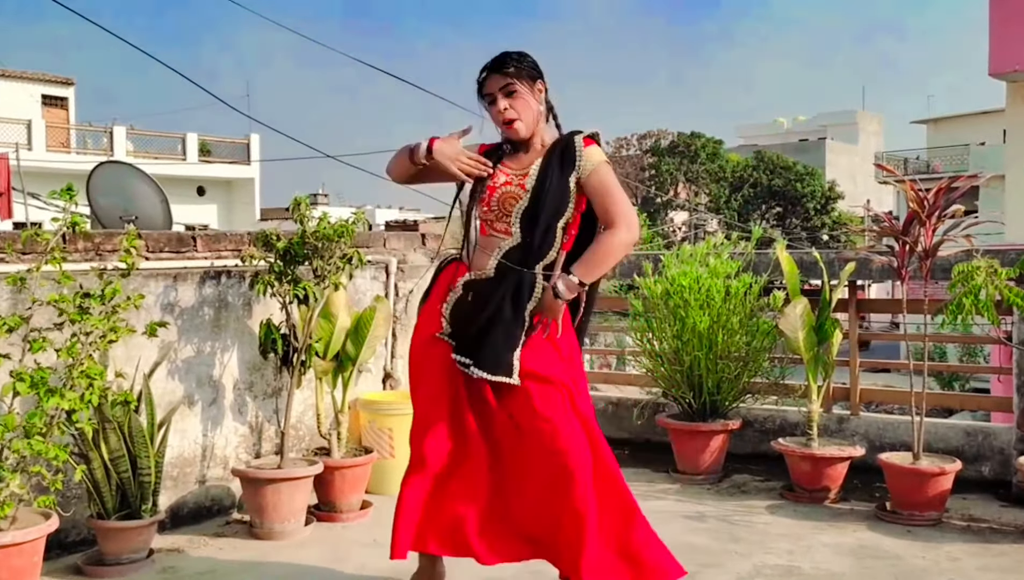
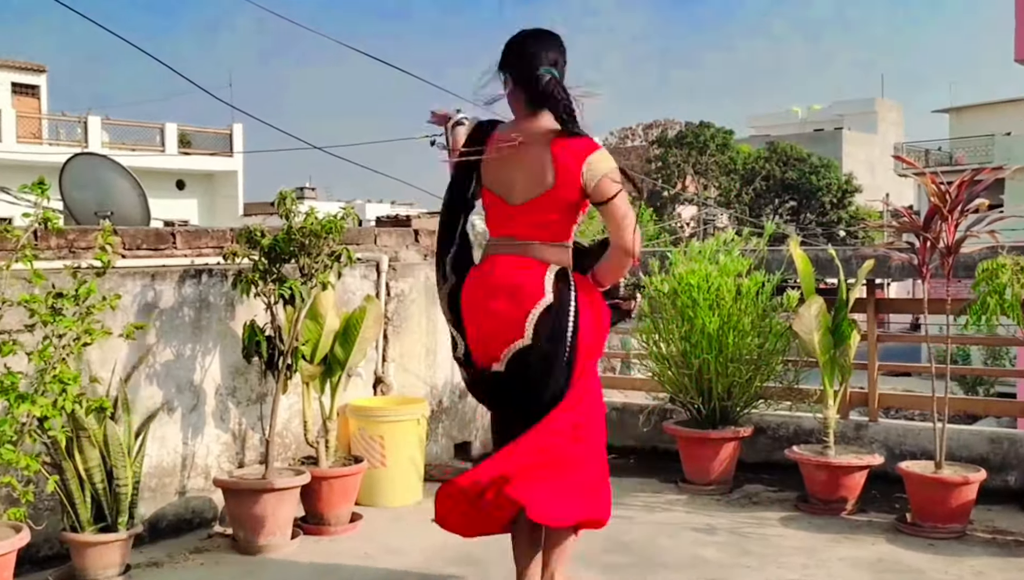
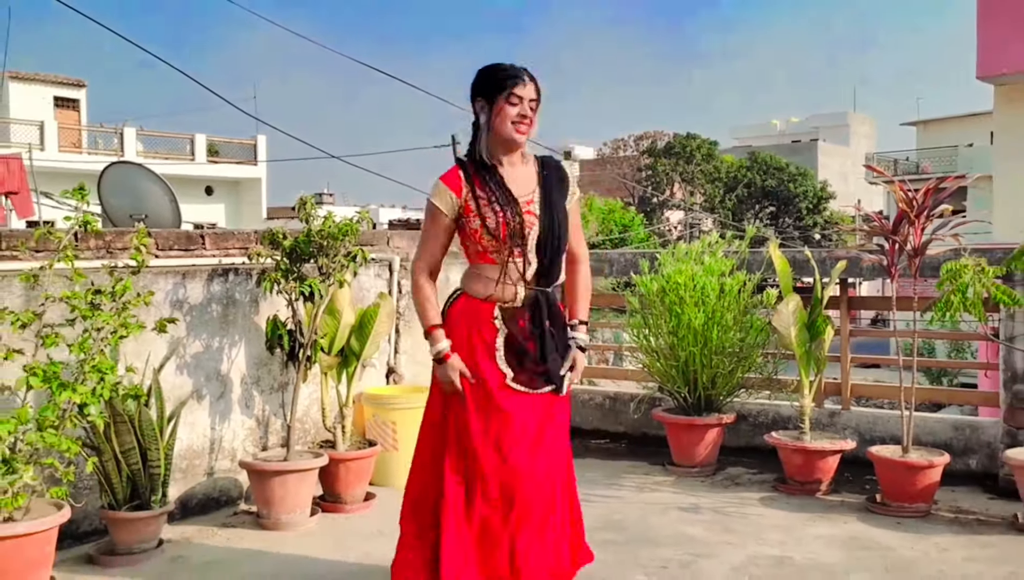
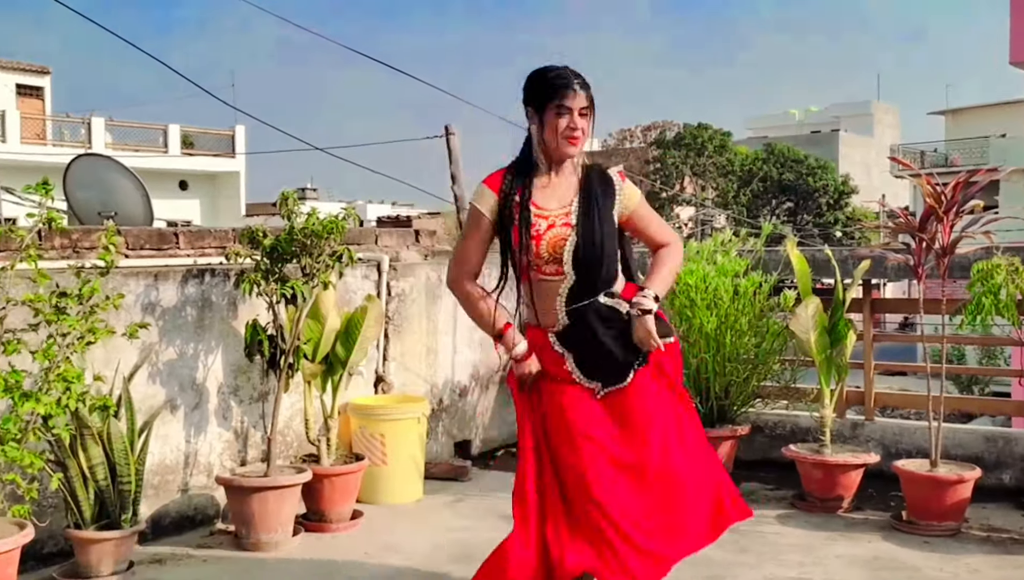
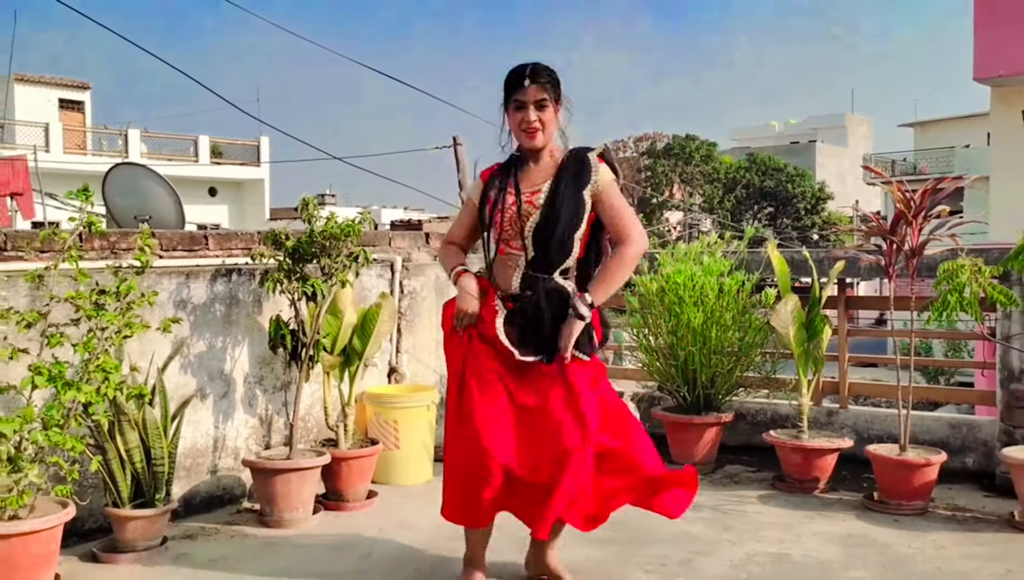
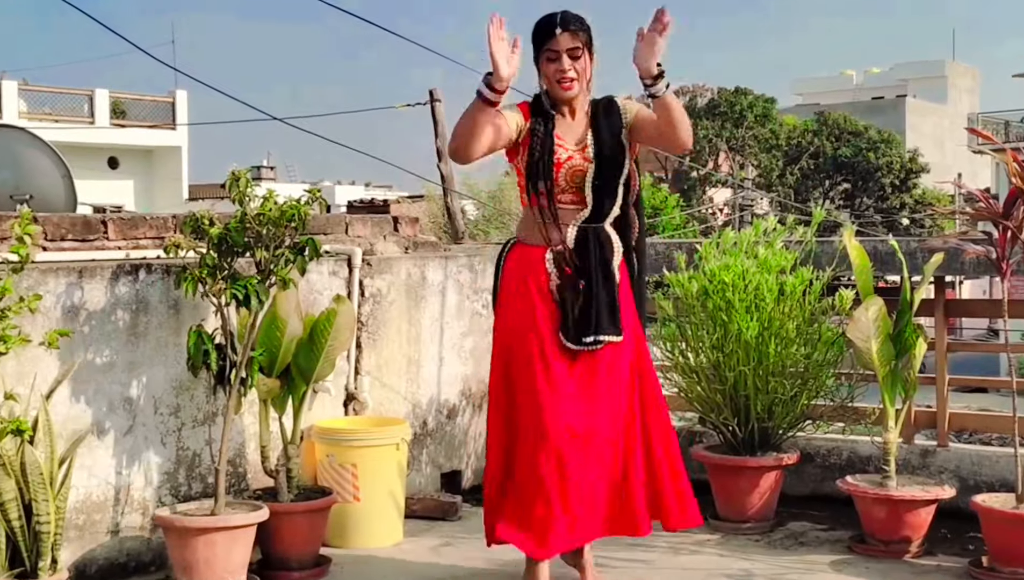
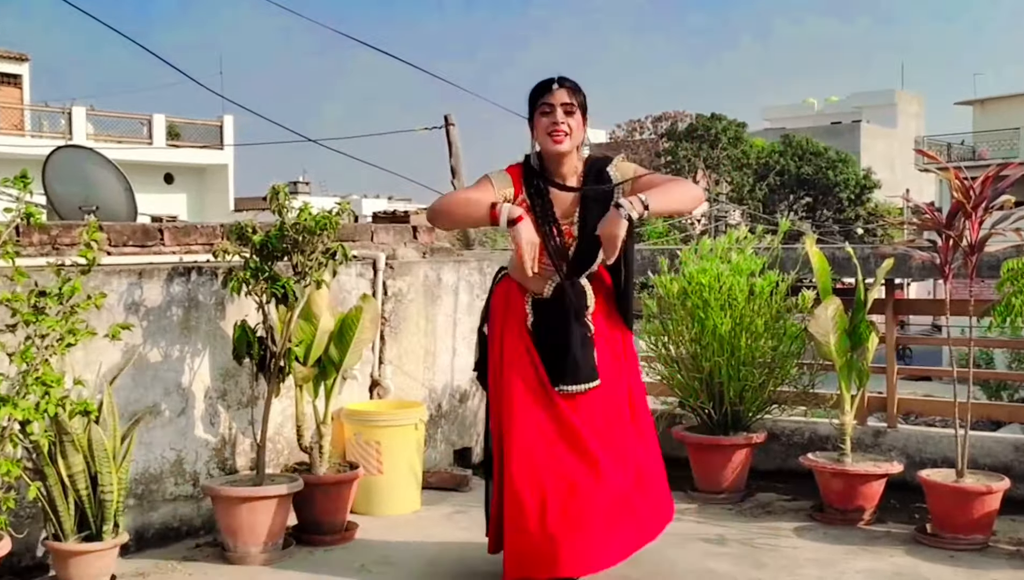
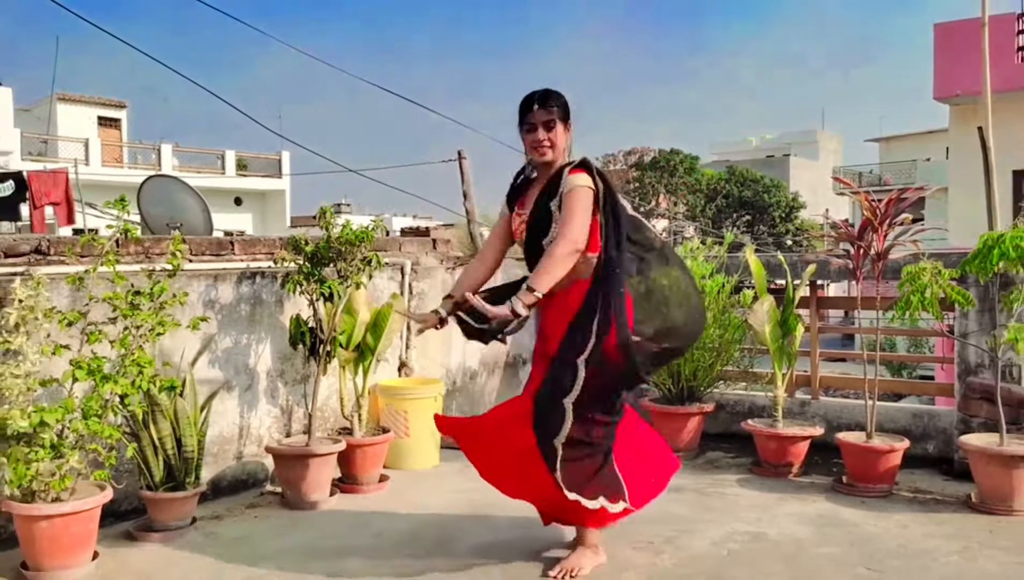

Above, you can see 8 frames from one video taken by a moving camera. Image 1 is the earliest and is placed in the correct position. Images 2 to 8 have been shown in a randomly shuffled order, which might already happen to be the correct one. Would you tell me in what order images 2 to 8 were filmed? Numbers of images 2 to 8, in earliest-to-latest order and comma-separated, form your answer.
8, 7, 6, 3, 4, 5, 2
